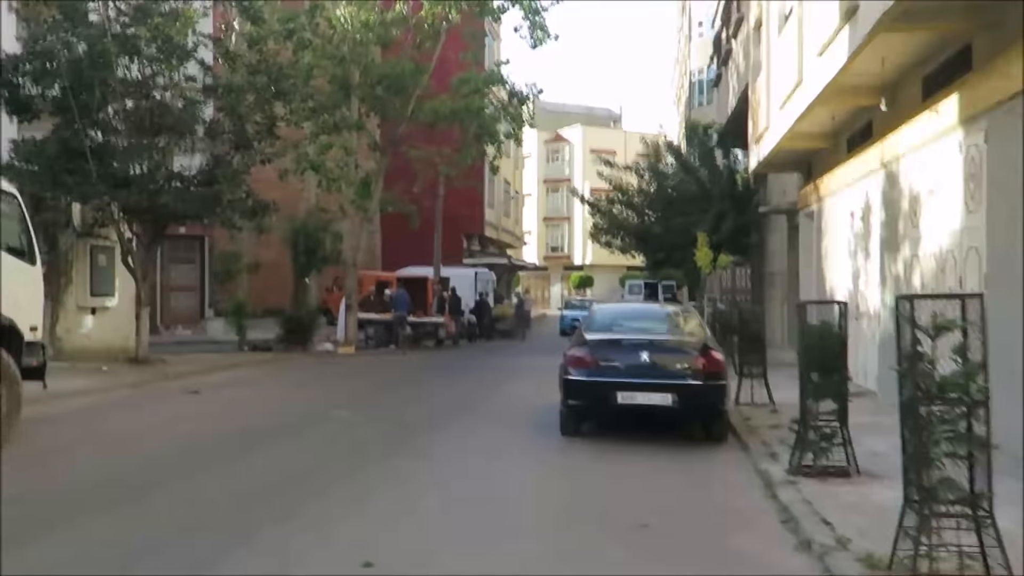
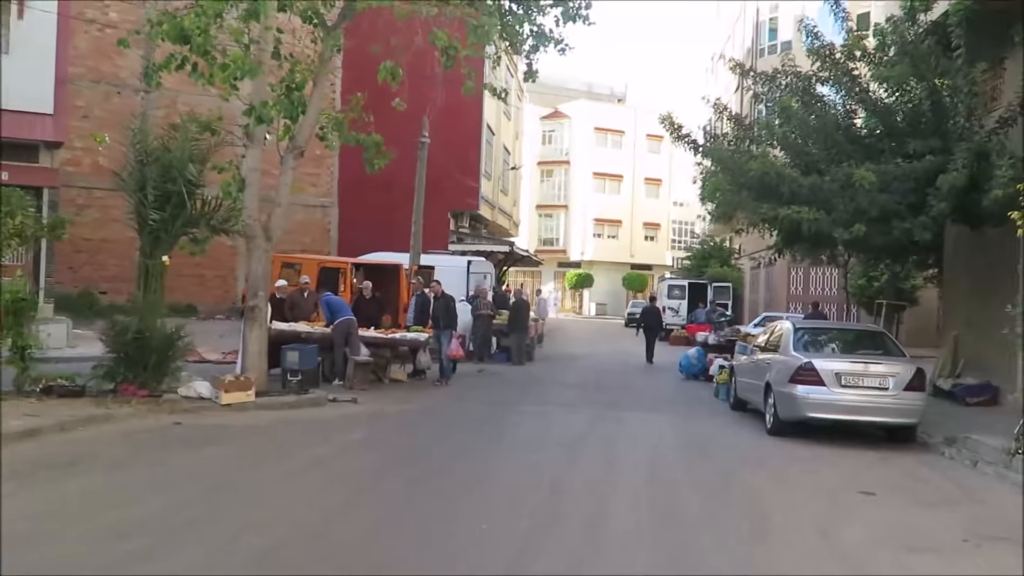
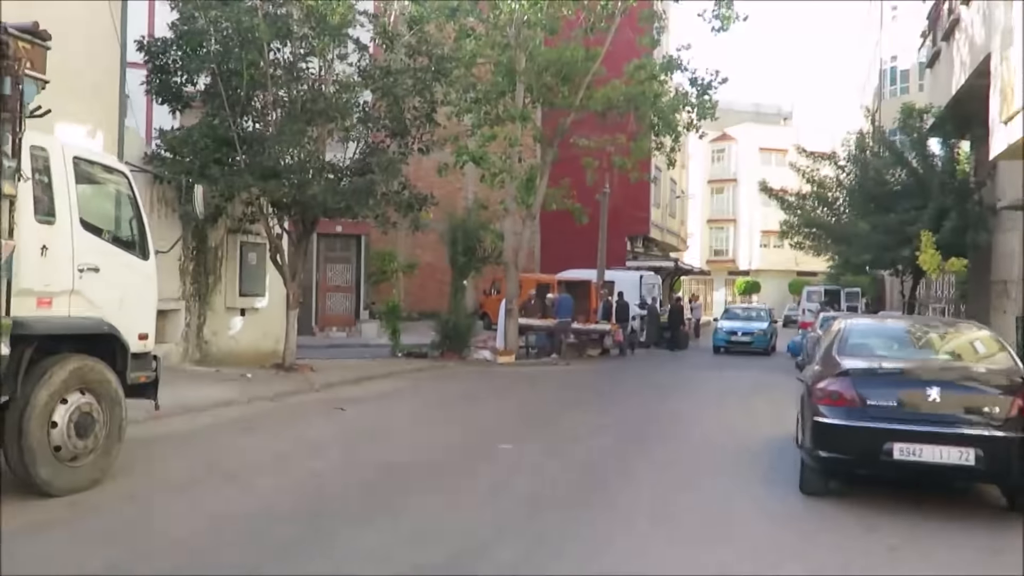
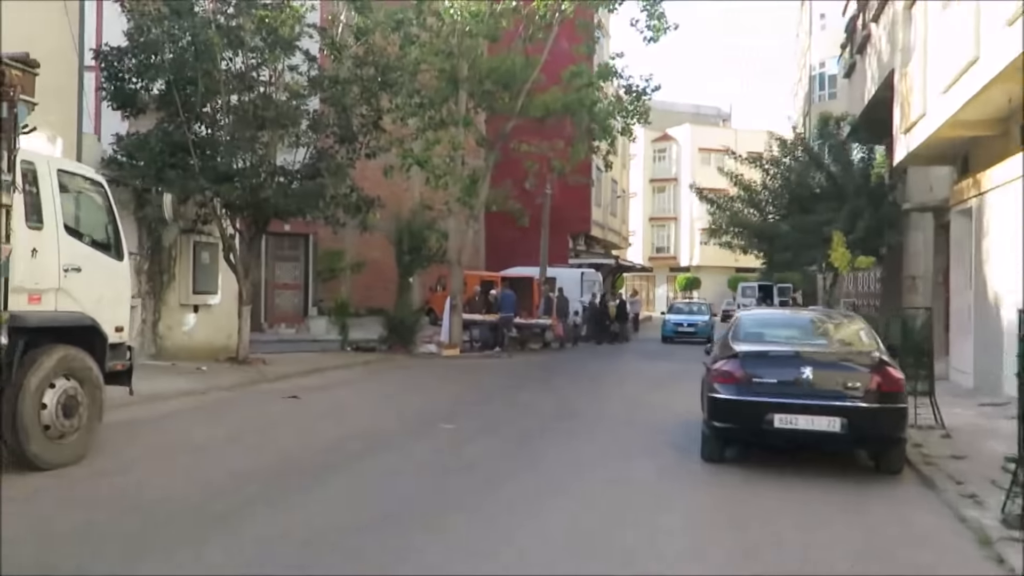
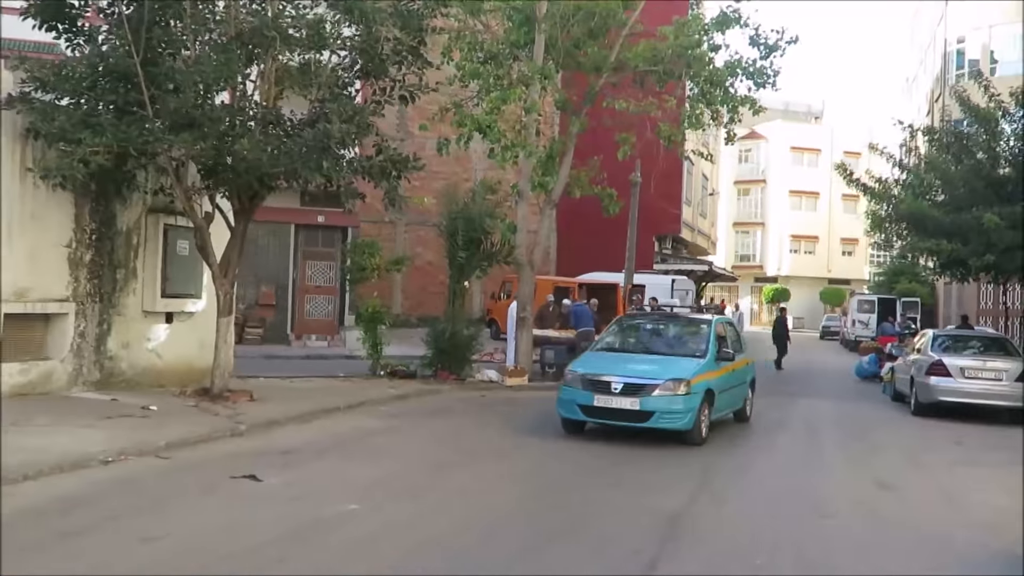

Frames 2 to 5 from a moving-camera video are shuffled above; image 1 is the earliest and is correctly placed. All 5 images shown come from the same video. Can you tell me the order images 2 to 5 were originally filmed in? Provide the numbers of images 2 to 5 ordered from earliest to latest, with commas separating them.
4, 3, 5, 2
